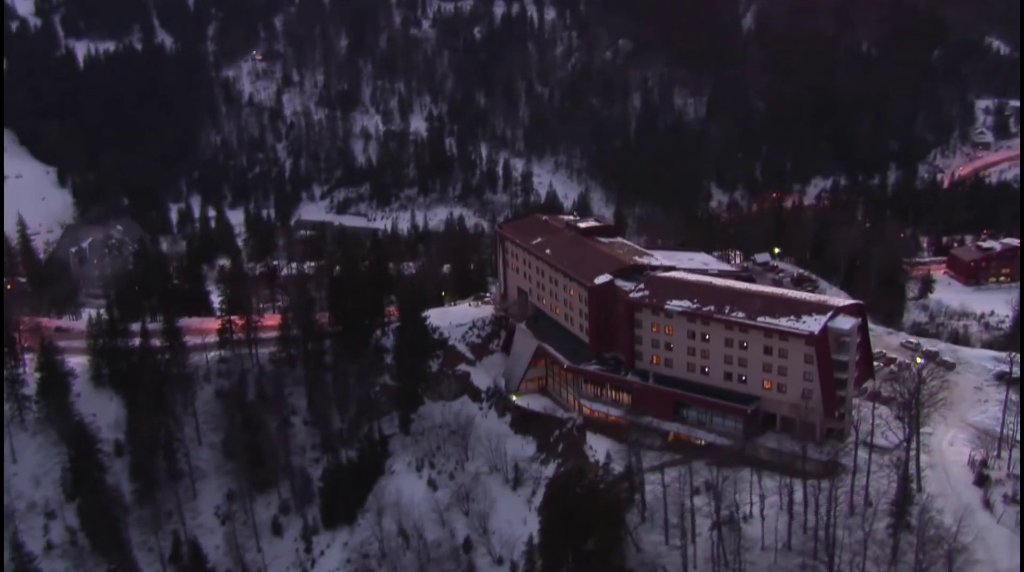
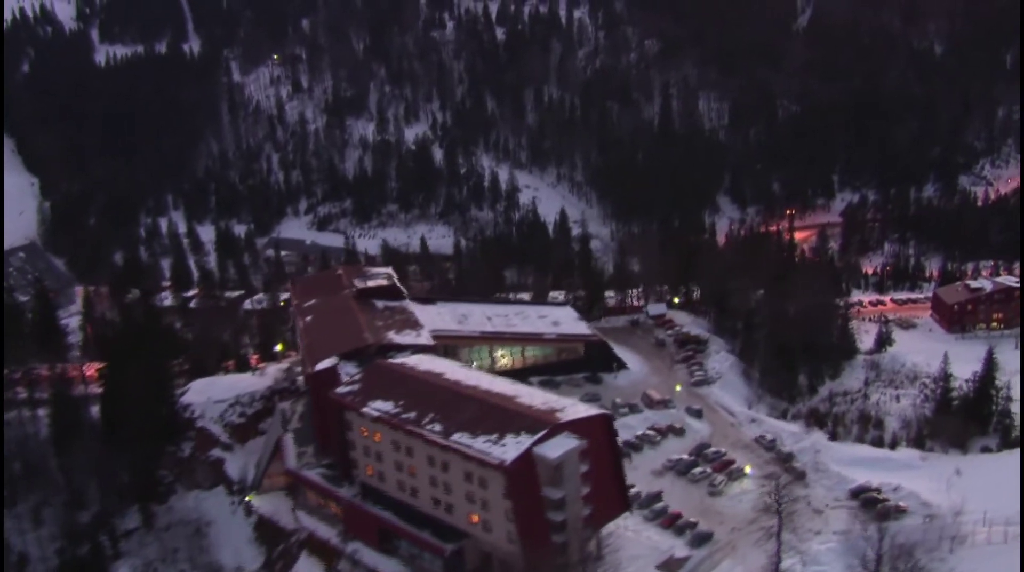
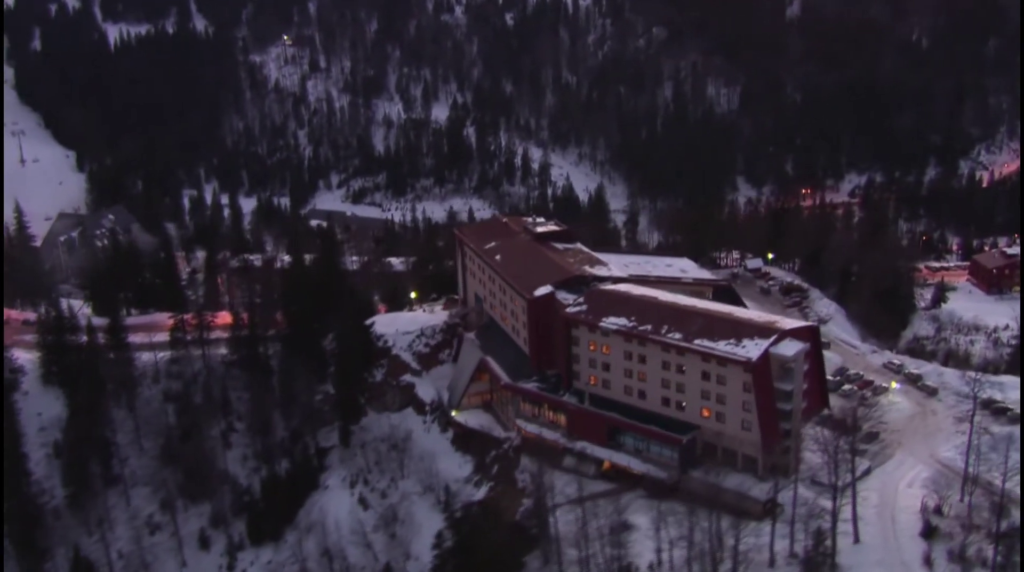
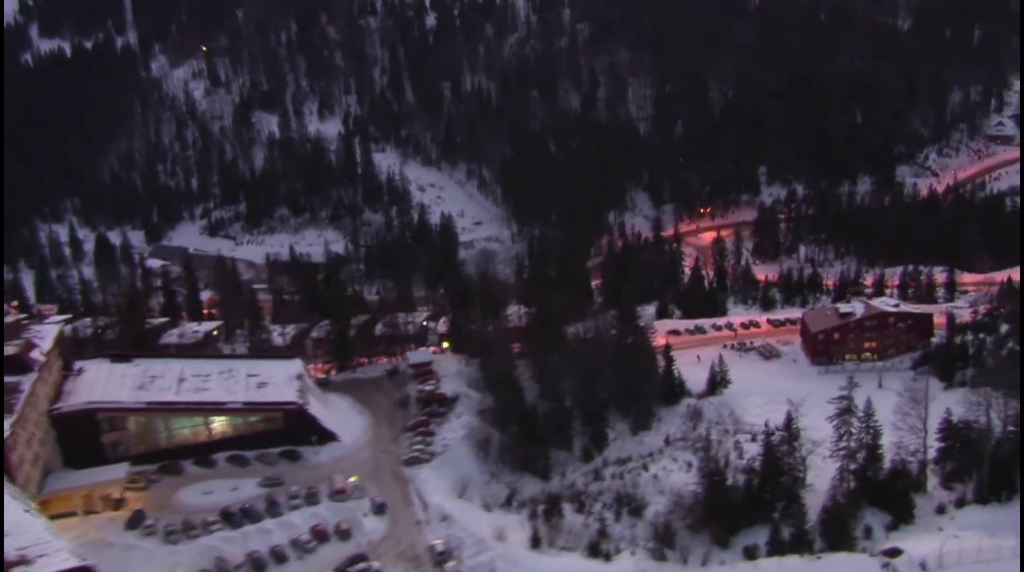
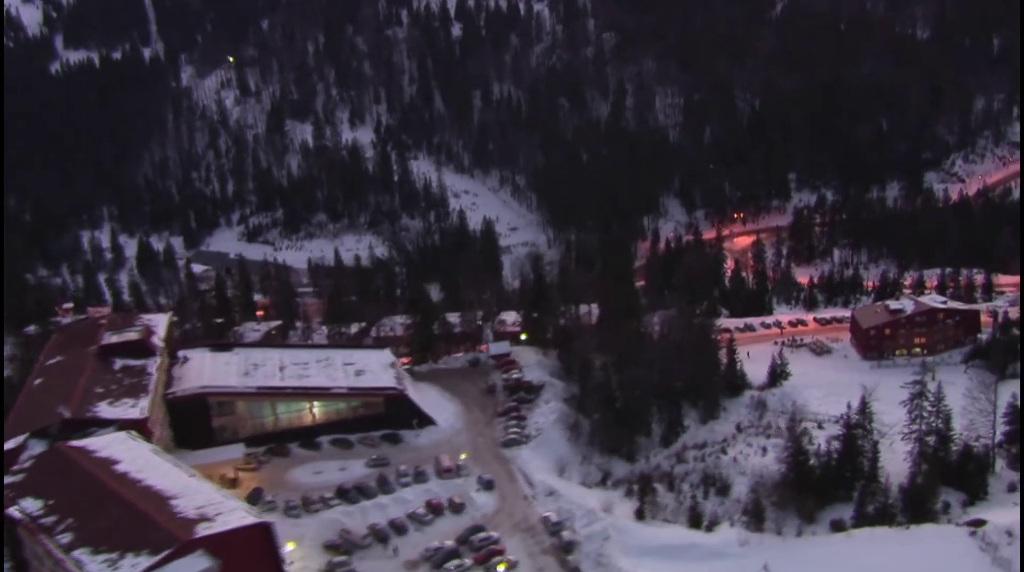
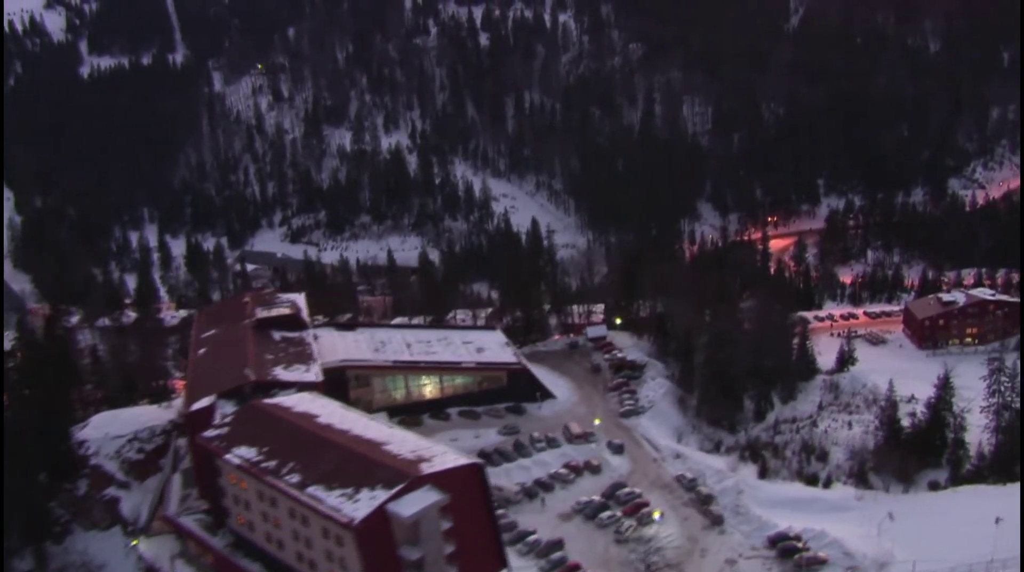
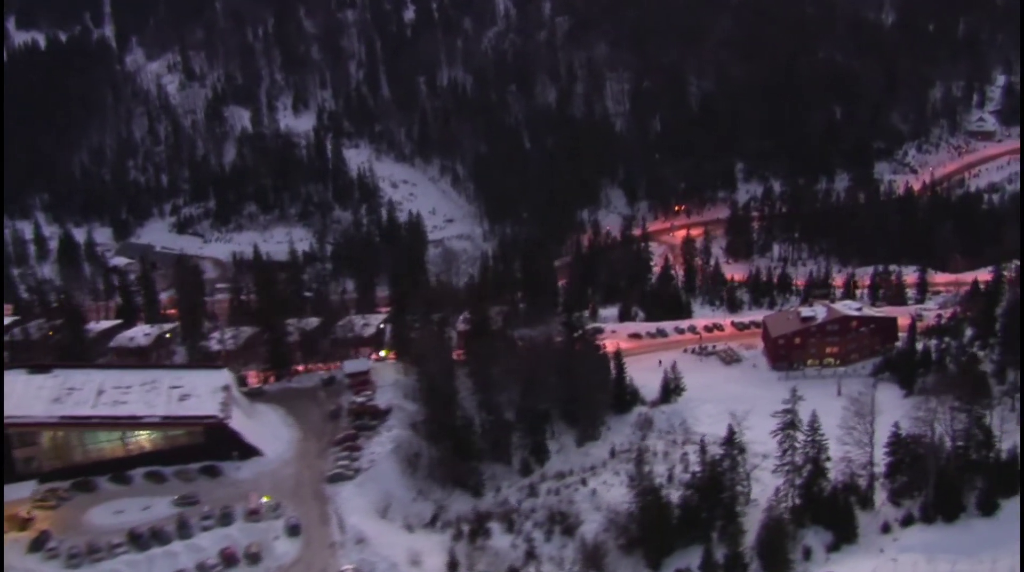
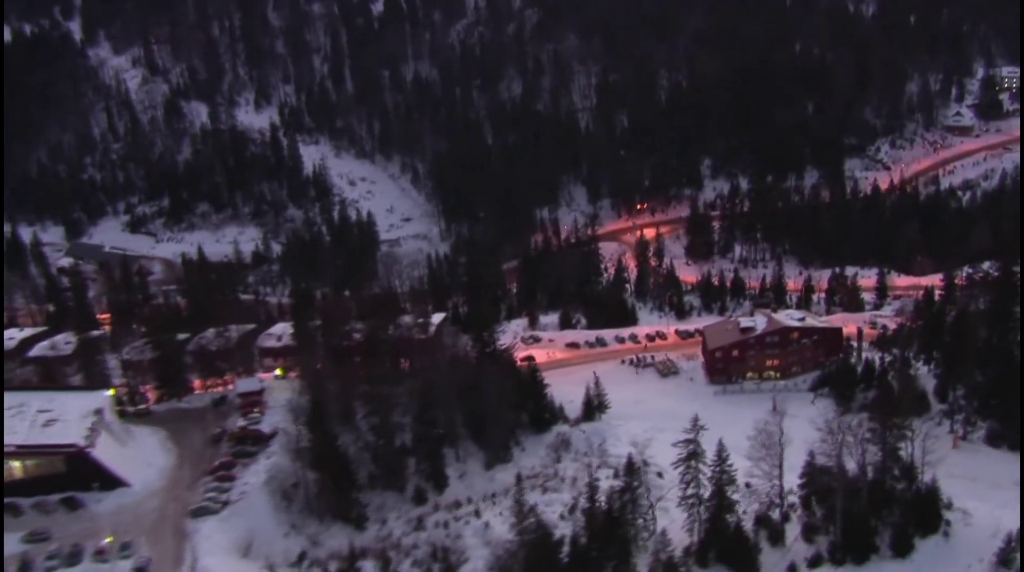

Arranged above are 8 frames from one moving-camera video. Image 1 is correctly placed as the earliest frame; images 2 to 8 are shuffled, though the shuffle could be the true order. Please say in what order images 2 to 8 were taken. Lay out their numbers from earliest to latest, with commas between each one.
3, 2, 6, 5, 4, 7, 8
